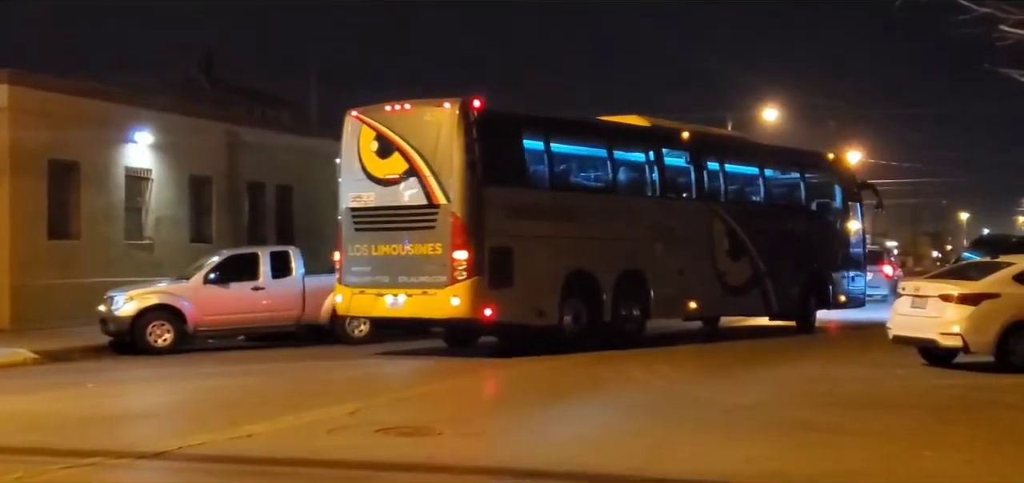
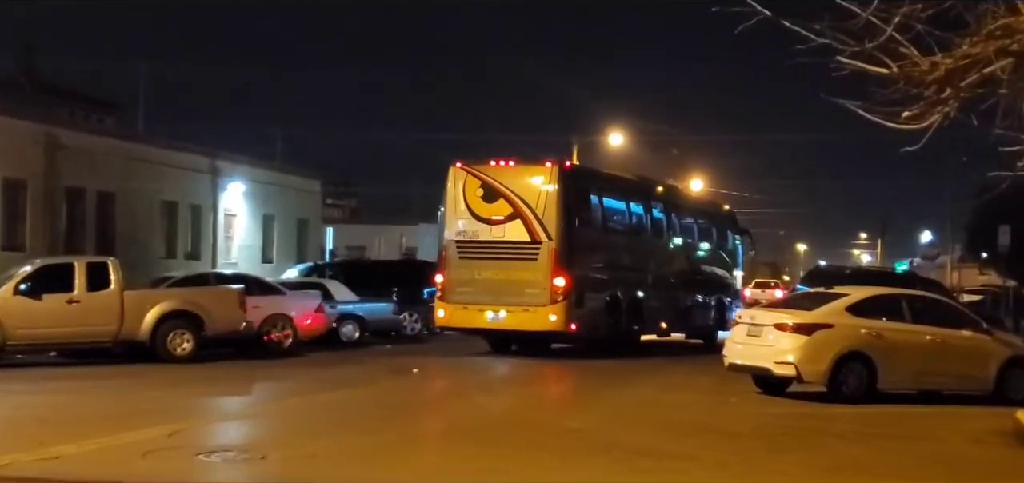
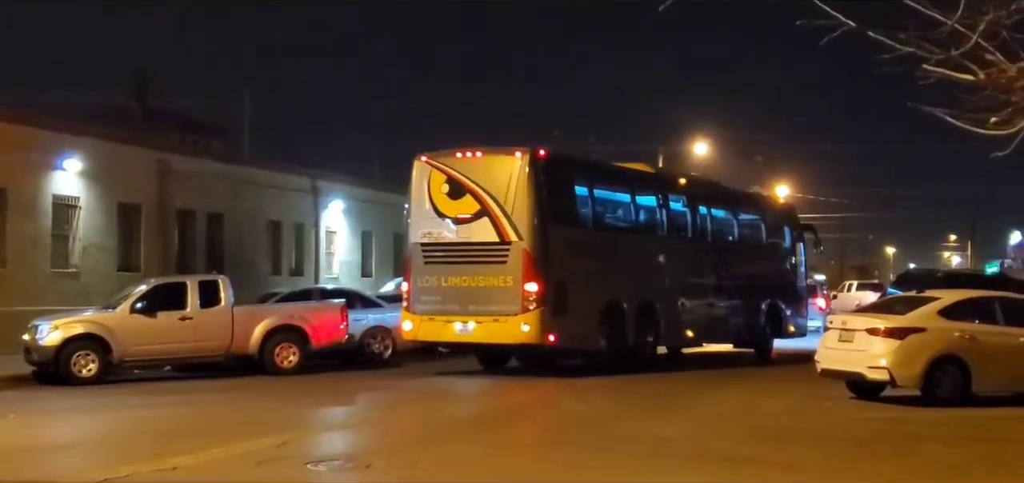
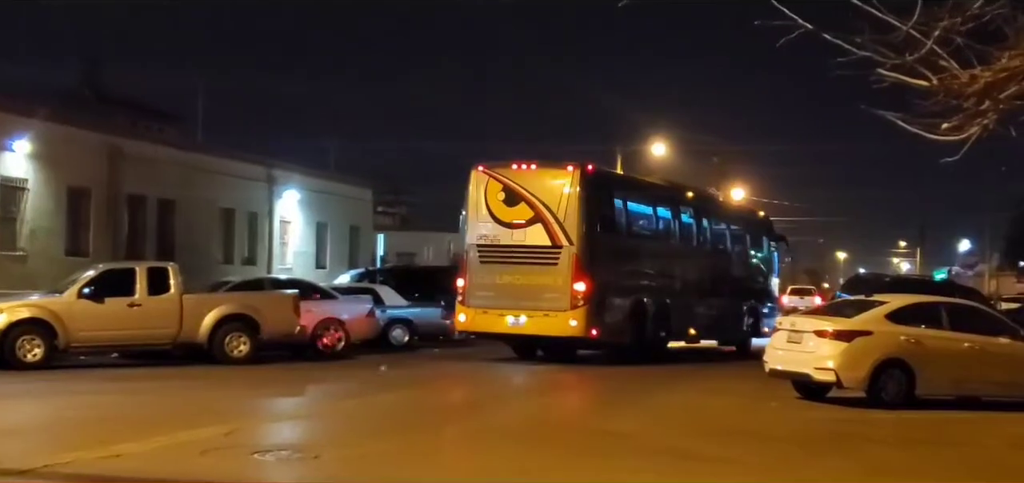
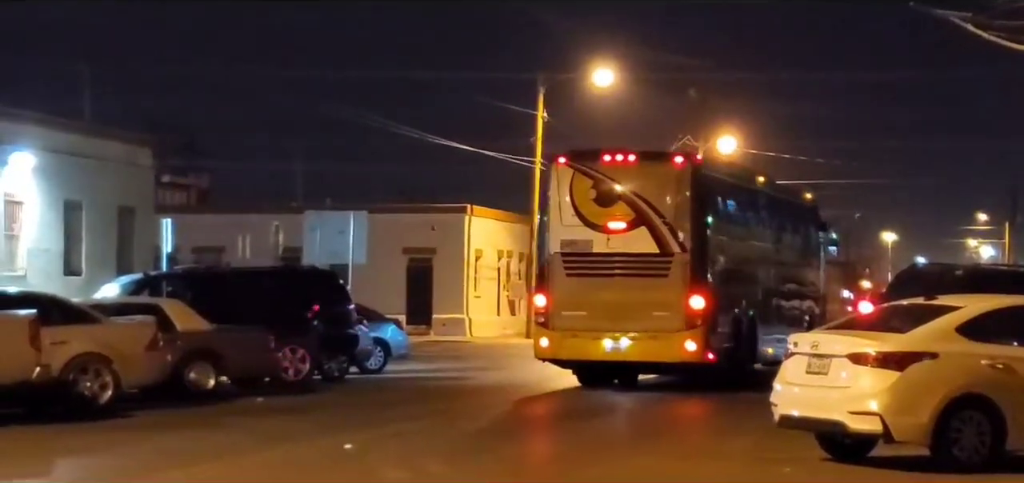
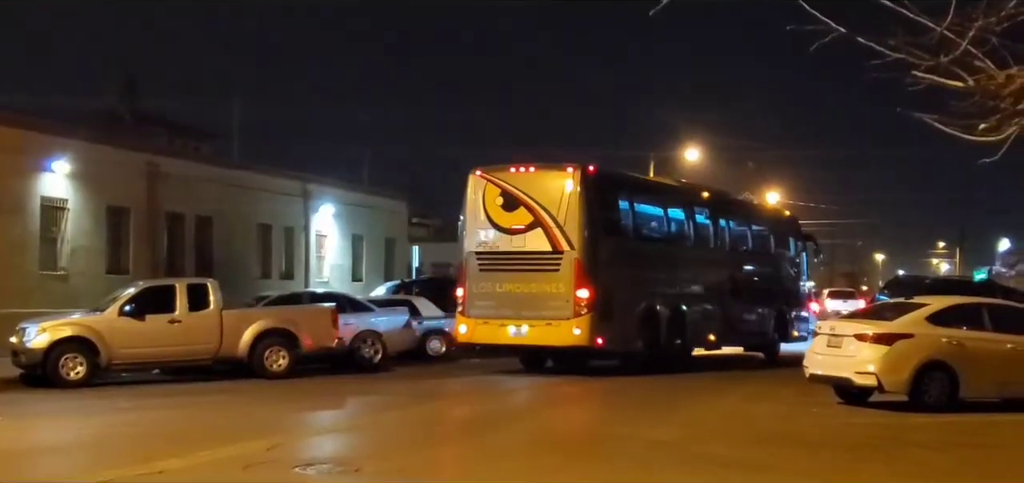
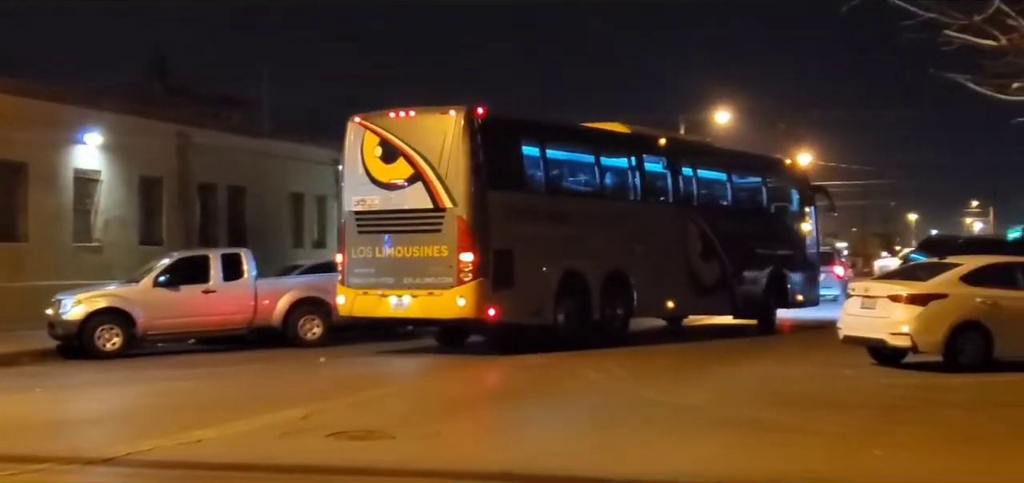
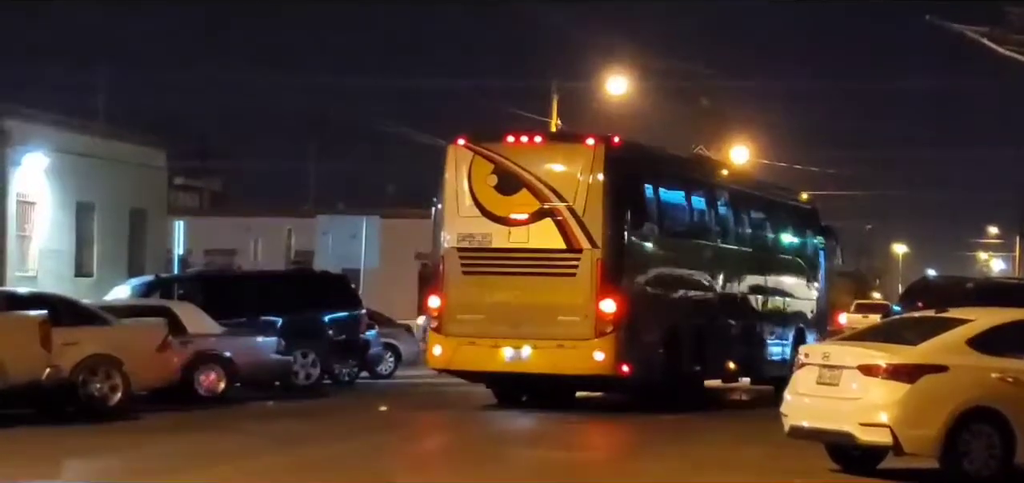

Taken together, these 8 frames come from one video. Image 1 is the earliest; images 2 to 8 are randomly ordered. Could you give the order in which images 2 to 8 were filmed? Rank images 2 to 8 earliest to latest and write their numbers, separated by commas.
7, 3, 6, 4, 2, 8, 5
